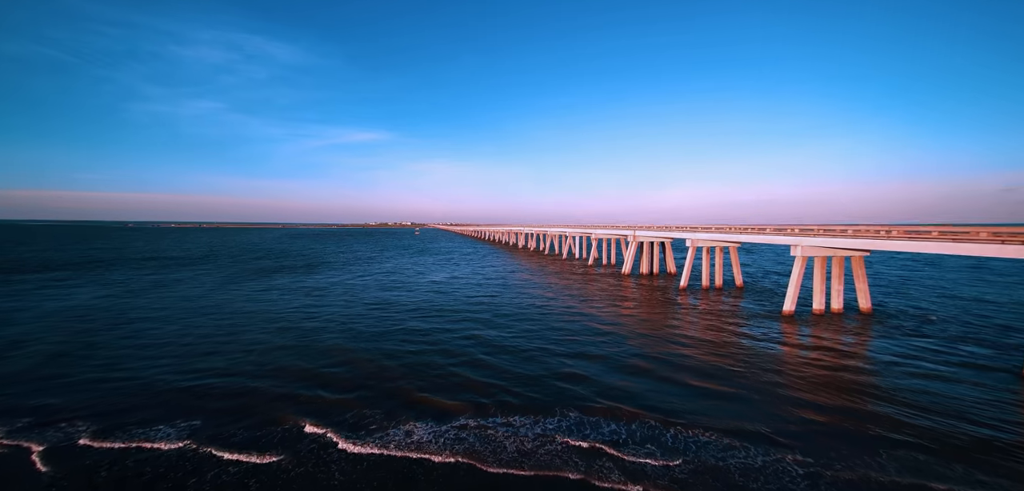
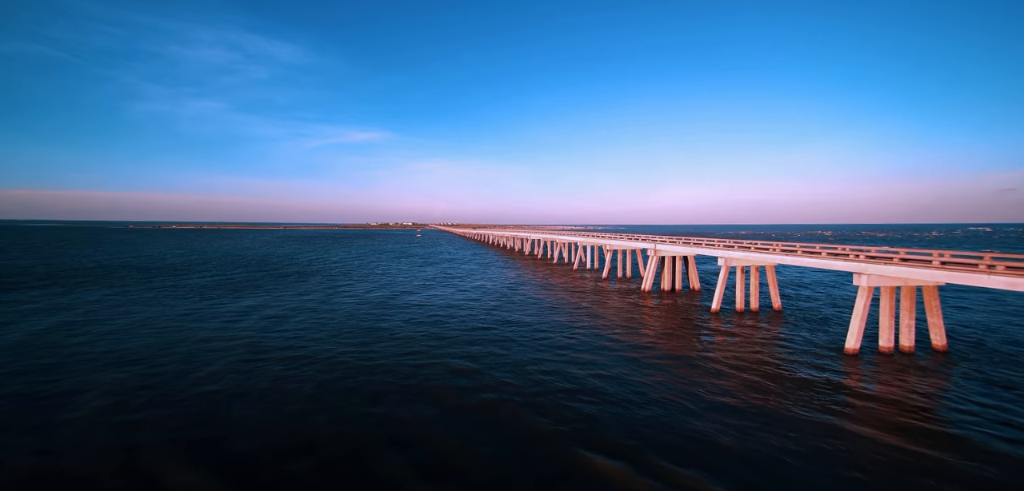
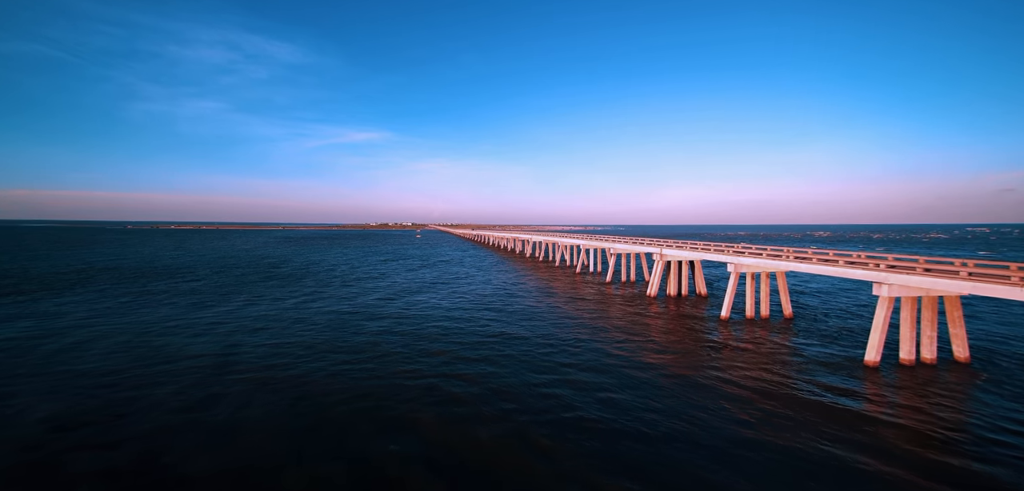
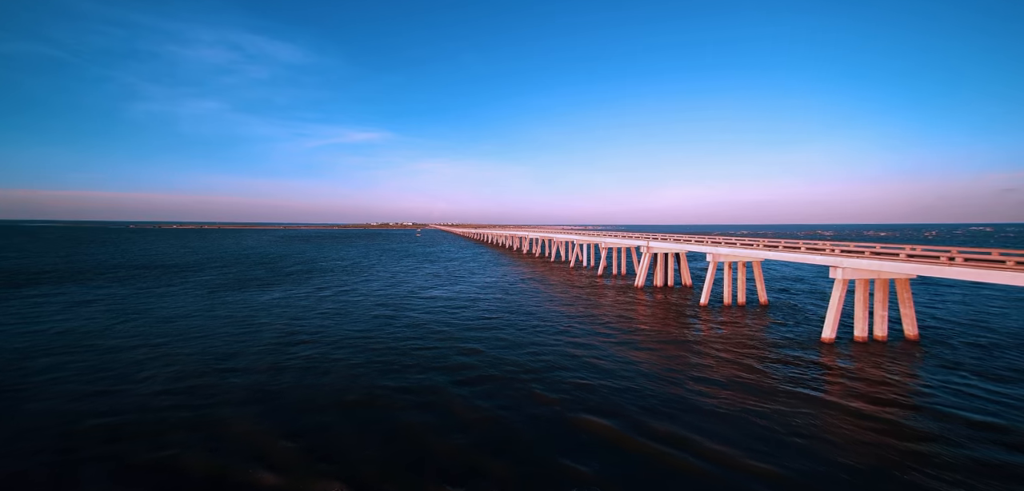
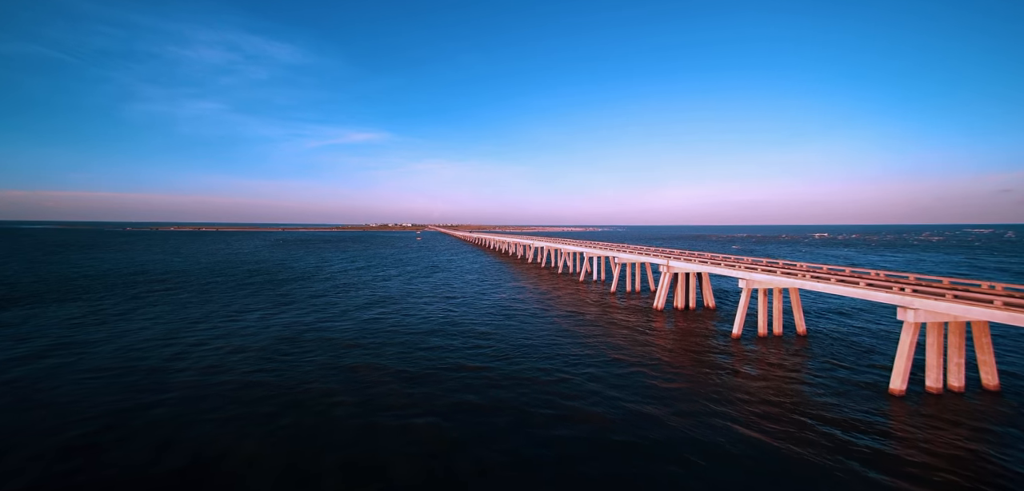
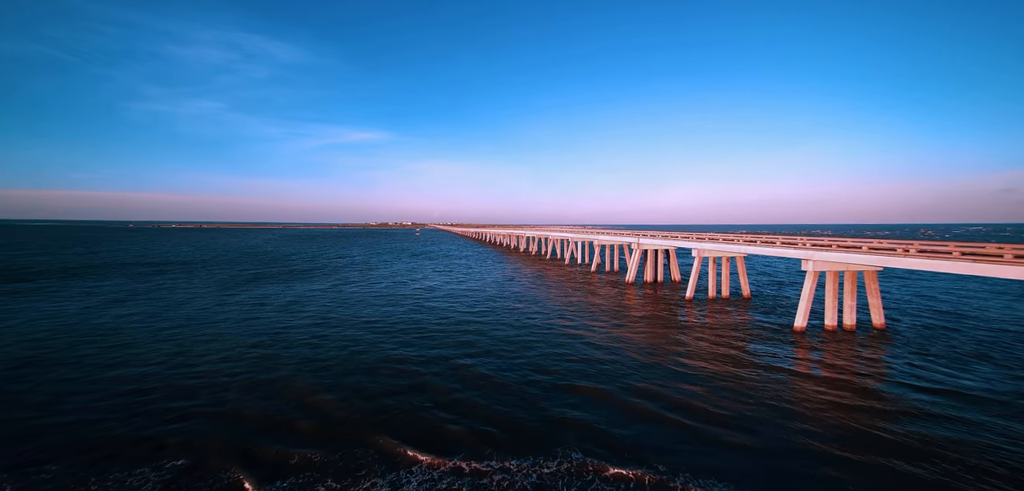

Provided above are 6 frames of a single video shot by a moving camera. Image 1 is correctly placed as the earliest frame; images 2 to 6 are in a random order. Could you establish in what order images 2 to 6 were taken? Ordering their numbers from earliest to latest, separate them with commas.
6, 4, 2, 3, 5
